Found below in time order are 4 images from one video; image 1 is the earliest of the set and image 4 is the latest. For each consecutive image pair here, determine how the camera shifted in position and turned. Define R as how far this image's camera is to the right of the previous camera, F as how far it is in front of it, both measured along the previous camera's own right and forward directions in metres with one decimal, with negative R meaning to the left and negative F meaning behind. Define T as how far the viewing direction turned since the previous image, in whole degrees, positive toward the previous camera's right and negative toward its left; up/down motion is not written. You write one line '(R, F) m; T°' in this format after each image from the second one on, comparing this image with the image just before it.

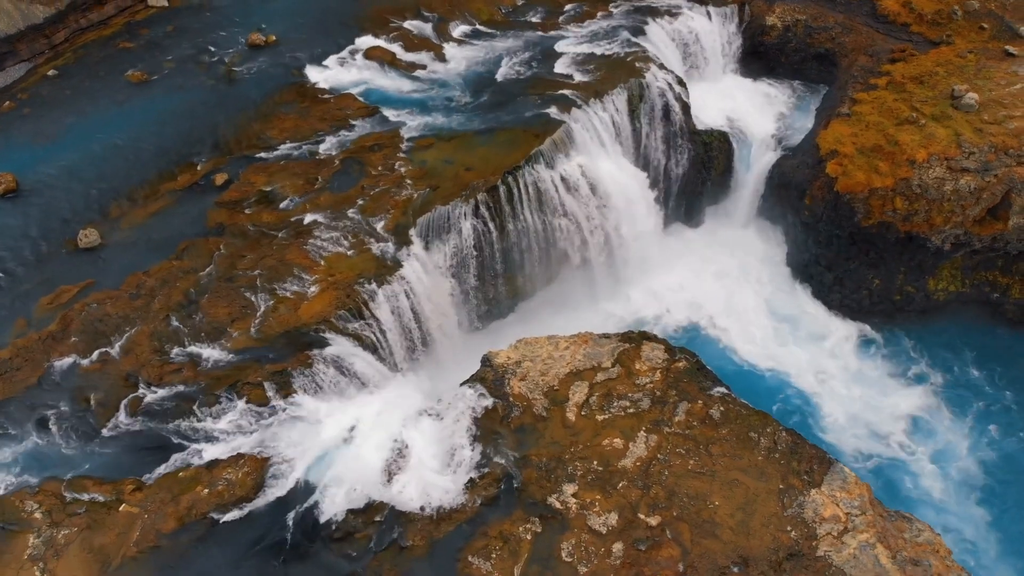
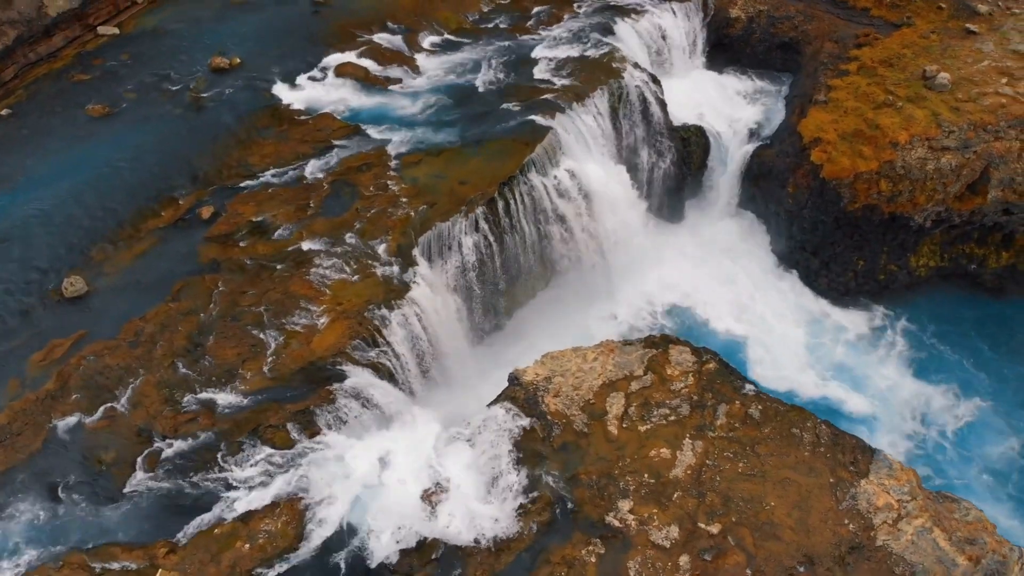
(-1.3, +0.3) m; +4°
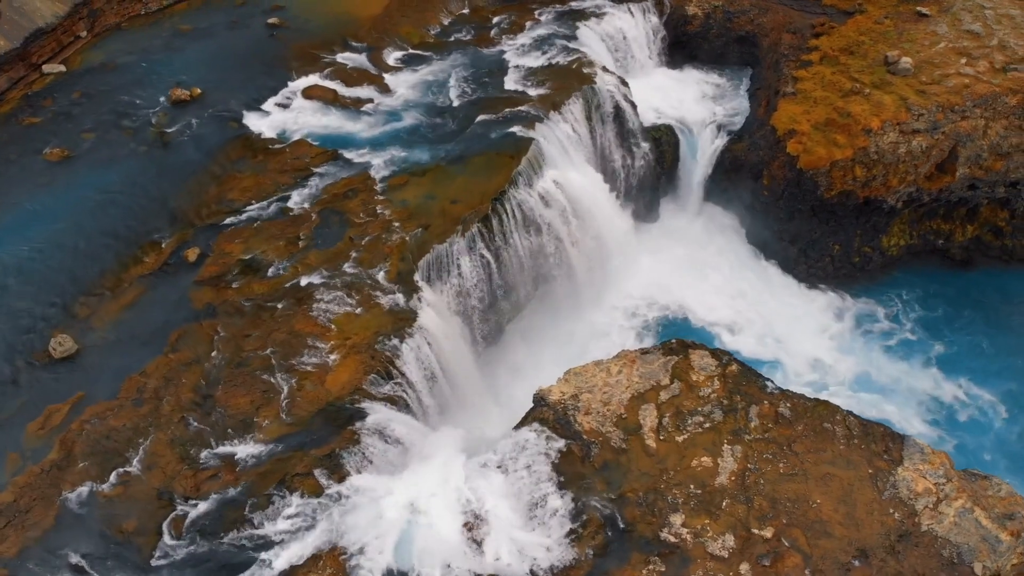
(-1.2, +0.2) m; +4°
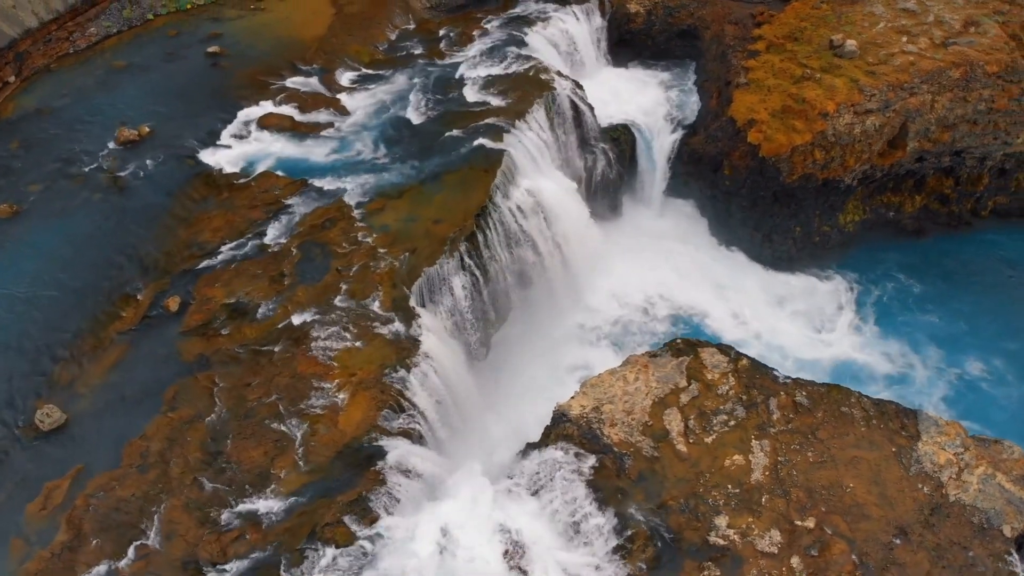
(-1.2, +0.2) m; +5°
